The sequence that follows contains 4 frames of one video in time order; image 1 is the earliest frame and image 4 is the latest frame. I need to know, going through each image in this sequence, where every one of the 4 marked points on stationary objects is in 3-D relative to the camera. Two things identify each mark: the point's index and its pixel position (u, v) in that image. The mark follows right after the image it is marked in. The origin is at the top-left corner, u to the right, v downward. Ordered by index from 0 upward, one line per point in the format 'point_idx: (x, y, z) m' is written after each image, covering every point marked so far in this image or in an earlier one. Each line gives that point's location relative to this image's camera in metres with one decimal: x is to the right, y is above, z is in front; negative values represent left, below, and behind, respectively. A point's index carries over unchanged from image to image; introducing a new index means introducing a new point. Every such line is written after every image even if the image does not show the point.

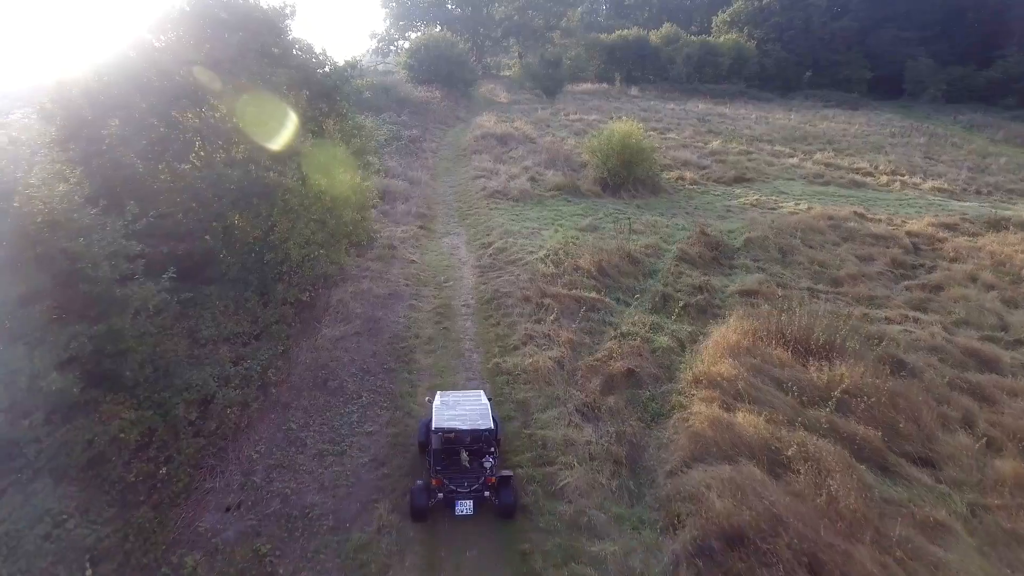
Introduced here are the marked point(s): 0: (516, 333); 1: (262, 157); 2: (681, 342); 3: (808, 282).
0: (+0.1, -1.0, +11.3) m
1: (-5.7, +3.1, +11.4) m
2: (+3.8, -1.3, +11.2) m
3: (+9.0, +0.2, +15.0) m
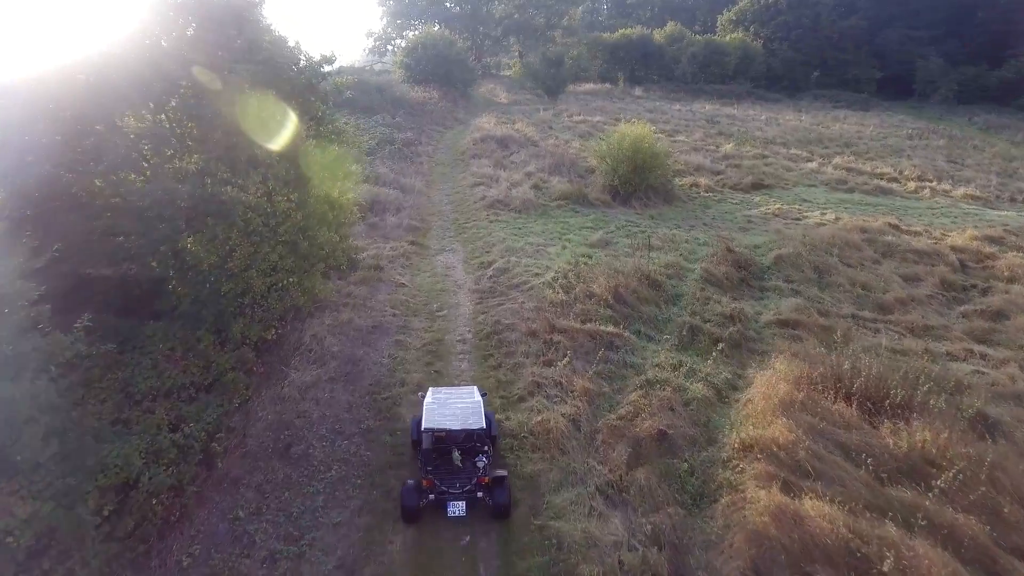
0: (+0.2, -1.8, +9.5) m
1: (-5.6, +2.3, +9.6) m
2: (+3.9, -2.0, +9.4) m
3: (+9.1, -0.5, +13.2) m
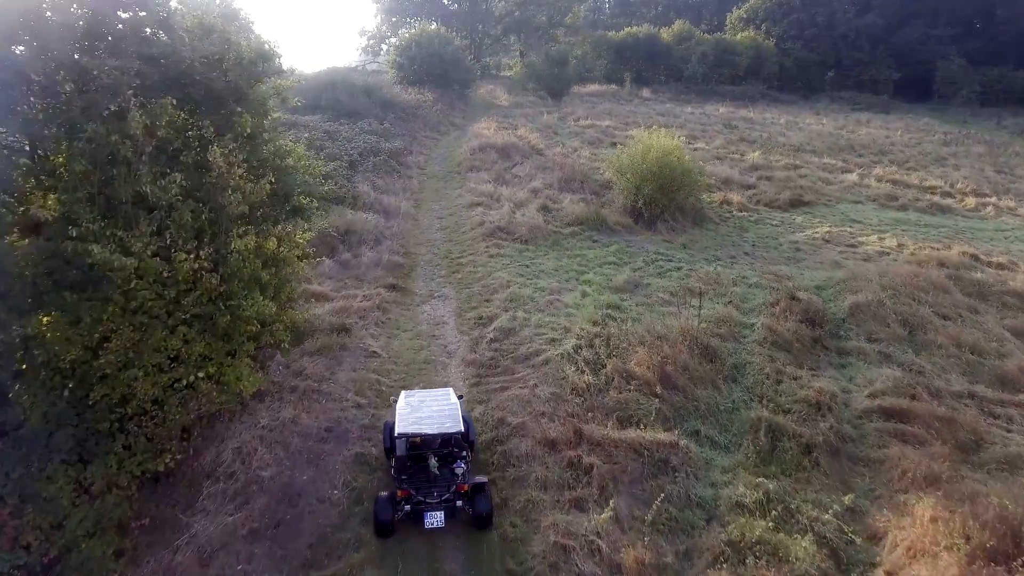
0: (+0.3, -3.1, +6.3) m
1: (-5.5, +1.0, +6.4) m
2: (+4.1, -3.4, +6.2) m
3: (+9.2, -1.9, +10.1) m
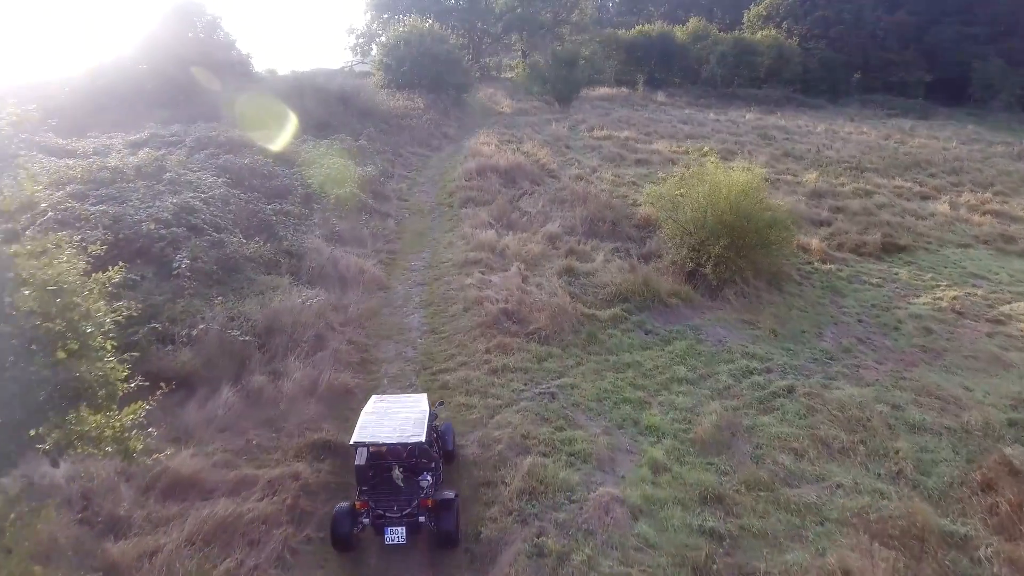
0: (+0.6, -5.5, +1.3) m
1: (-5.2, -1.4, +1.3) m
2: (+4.3, -5.7, +1.2) m
3: (+9.5, -4.3, +5.0) m
